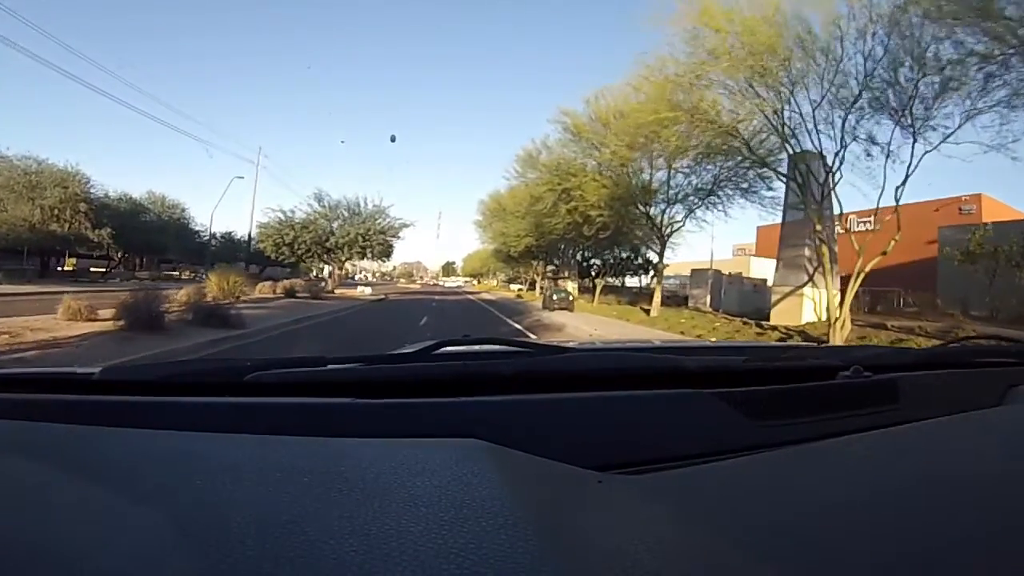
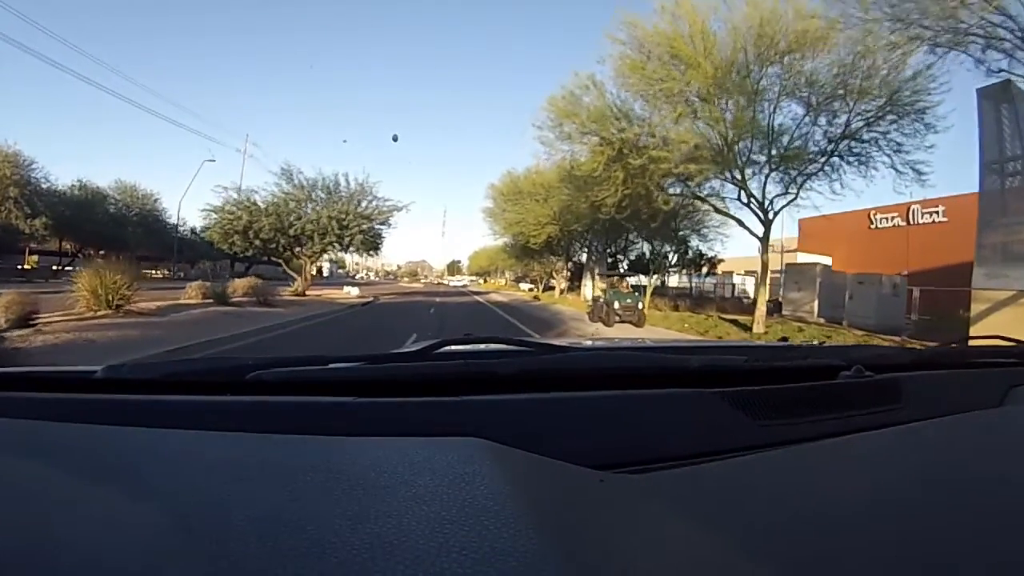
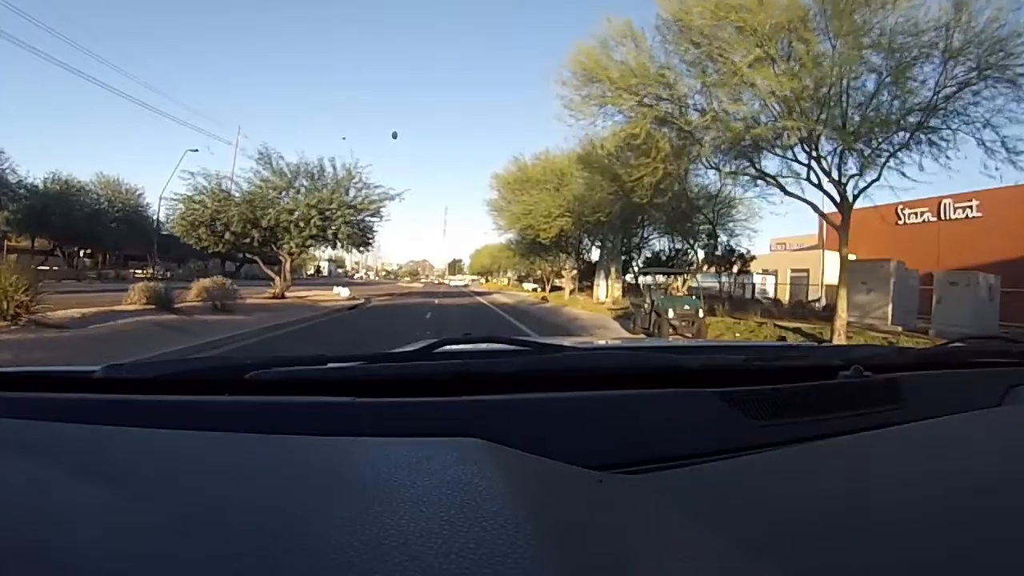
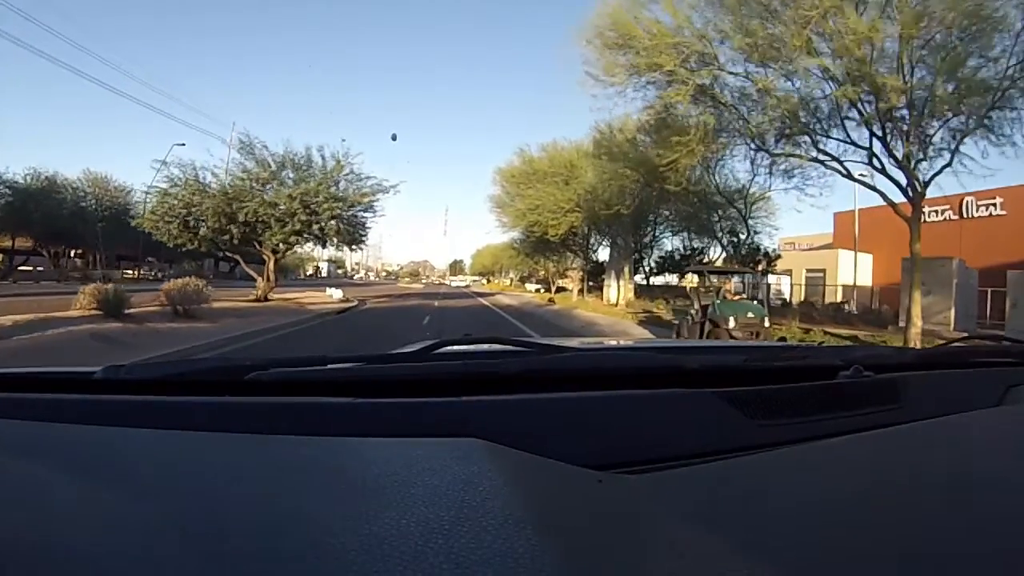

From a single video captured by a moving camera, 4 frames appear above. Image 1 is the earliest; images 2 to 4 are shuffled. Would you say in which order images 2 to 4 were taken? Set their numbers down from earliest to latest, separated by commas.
2, 3, 4
